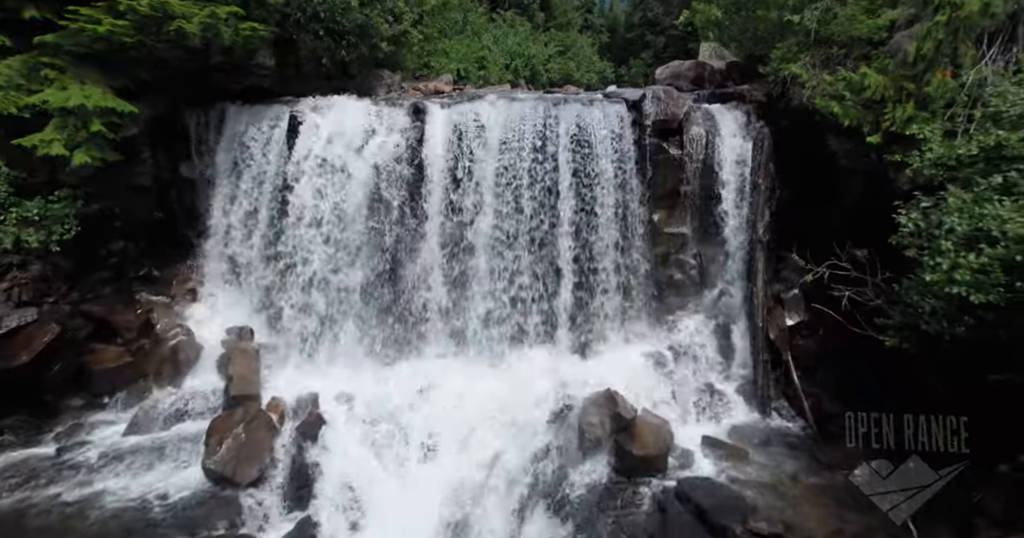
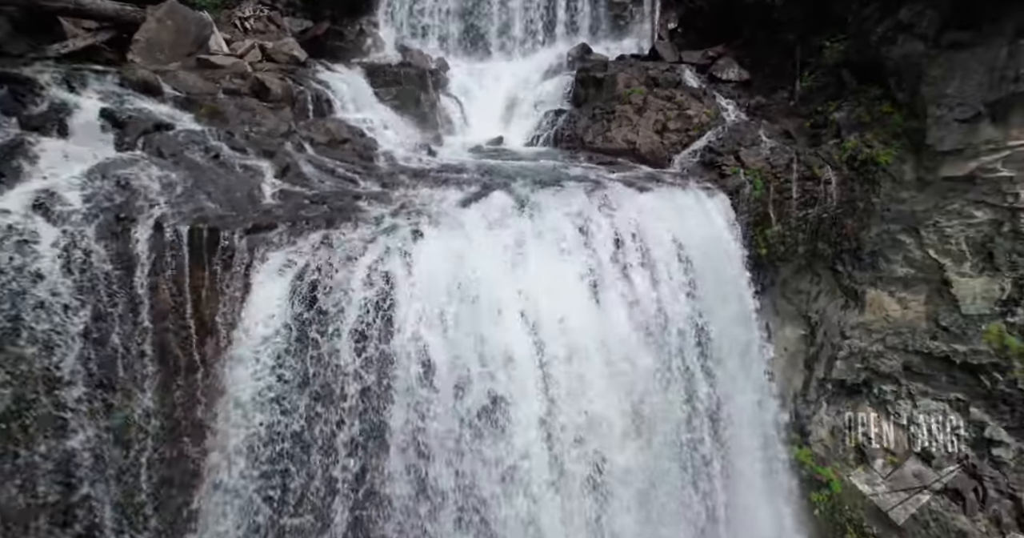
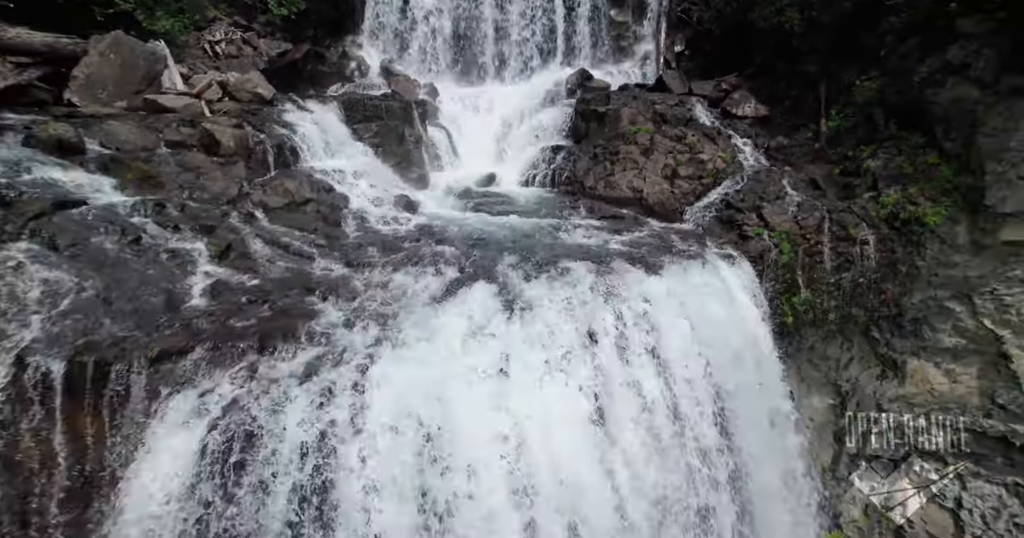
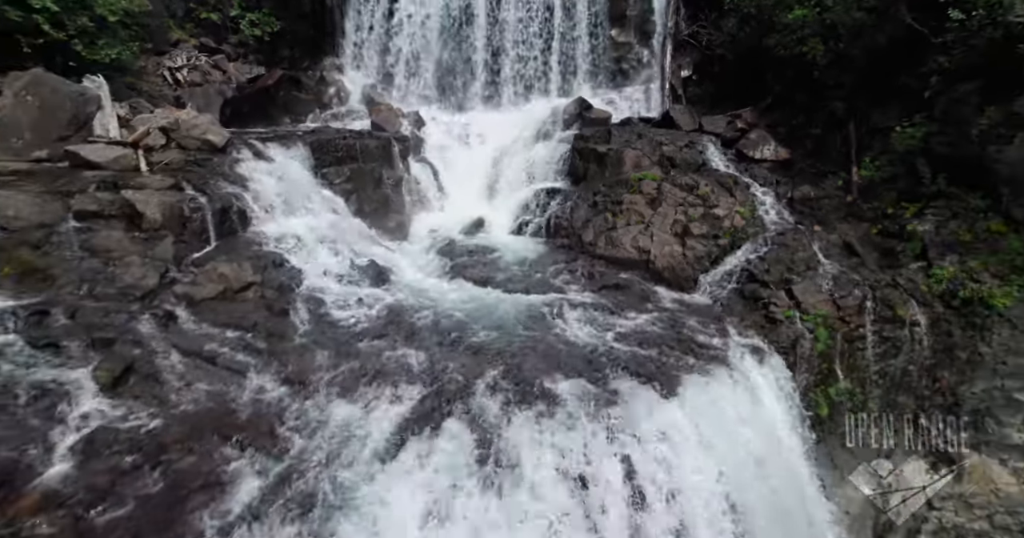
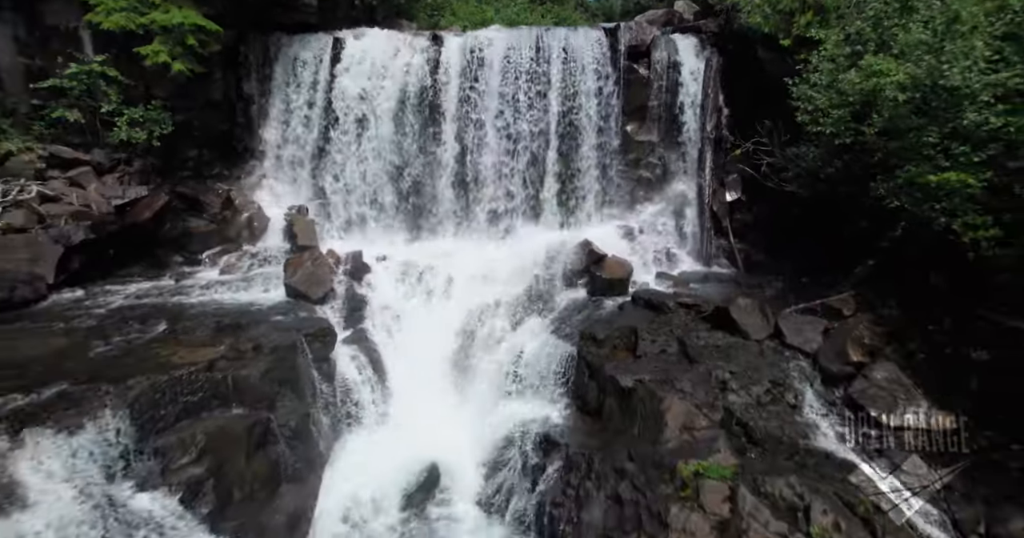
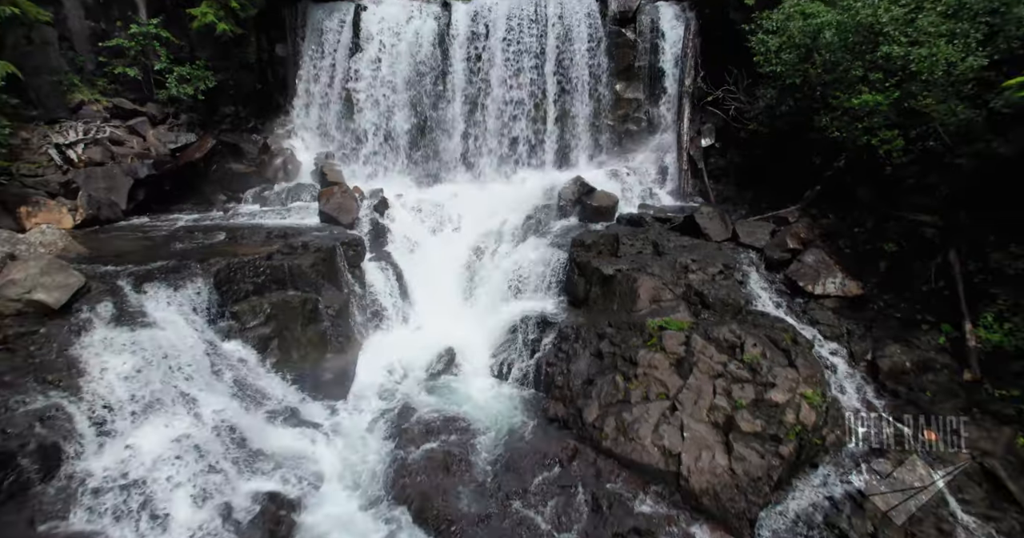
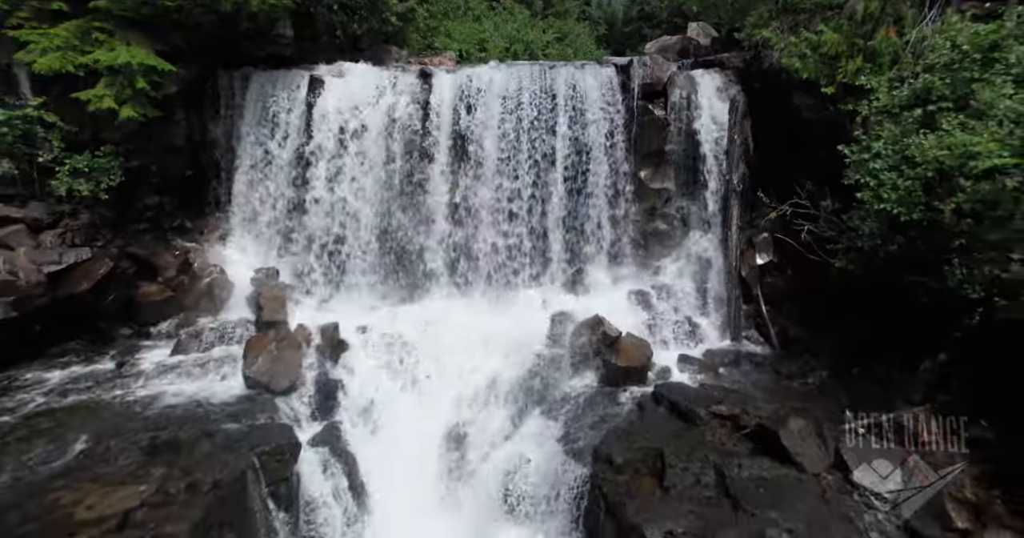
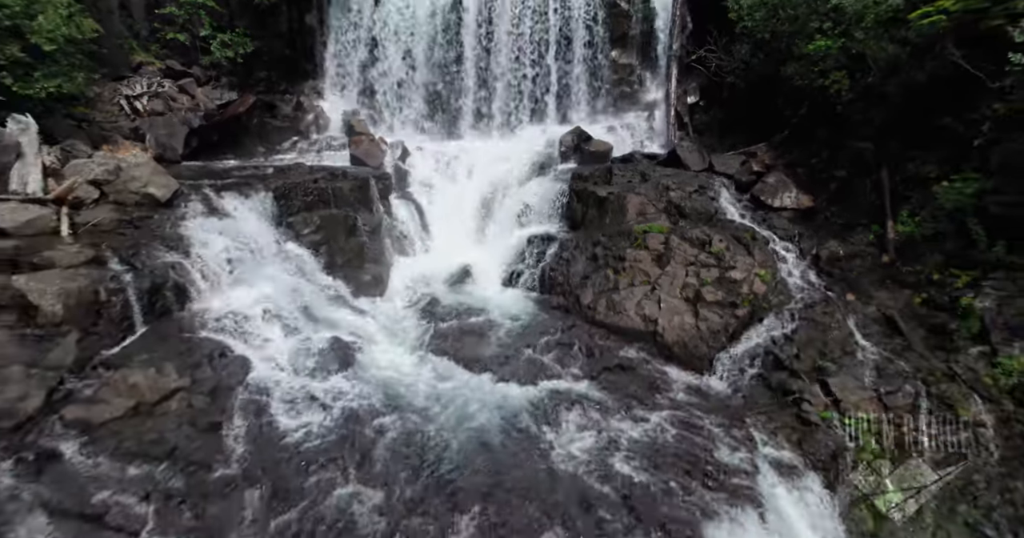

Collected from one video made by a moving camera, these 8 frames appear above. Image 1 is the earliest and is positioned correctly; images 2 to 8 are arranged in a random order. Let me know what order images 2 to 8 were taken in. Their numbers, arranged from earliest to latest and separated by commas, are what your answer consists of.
7, 5, 6, 8, 4, 3, 2
